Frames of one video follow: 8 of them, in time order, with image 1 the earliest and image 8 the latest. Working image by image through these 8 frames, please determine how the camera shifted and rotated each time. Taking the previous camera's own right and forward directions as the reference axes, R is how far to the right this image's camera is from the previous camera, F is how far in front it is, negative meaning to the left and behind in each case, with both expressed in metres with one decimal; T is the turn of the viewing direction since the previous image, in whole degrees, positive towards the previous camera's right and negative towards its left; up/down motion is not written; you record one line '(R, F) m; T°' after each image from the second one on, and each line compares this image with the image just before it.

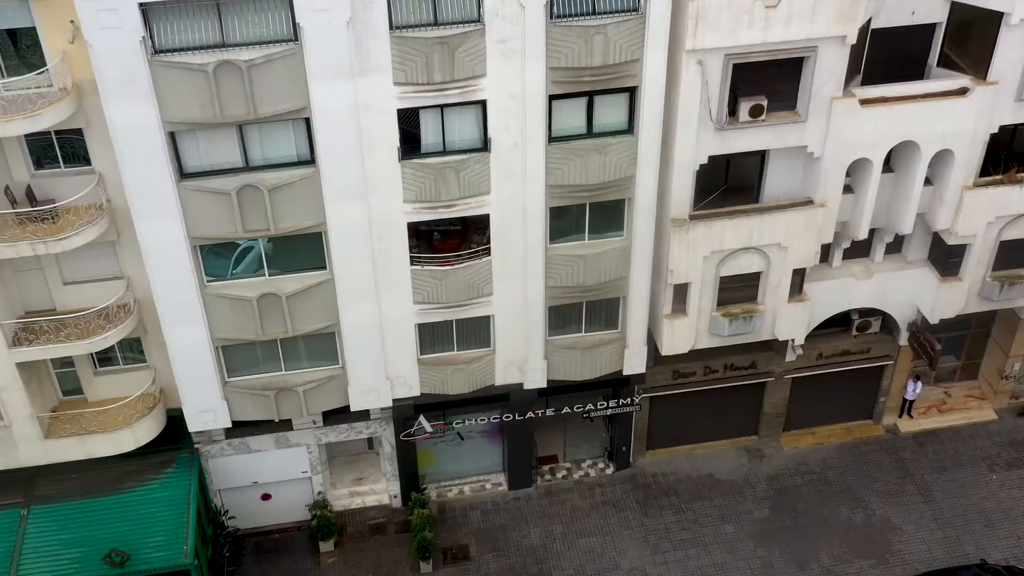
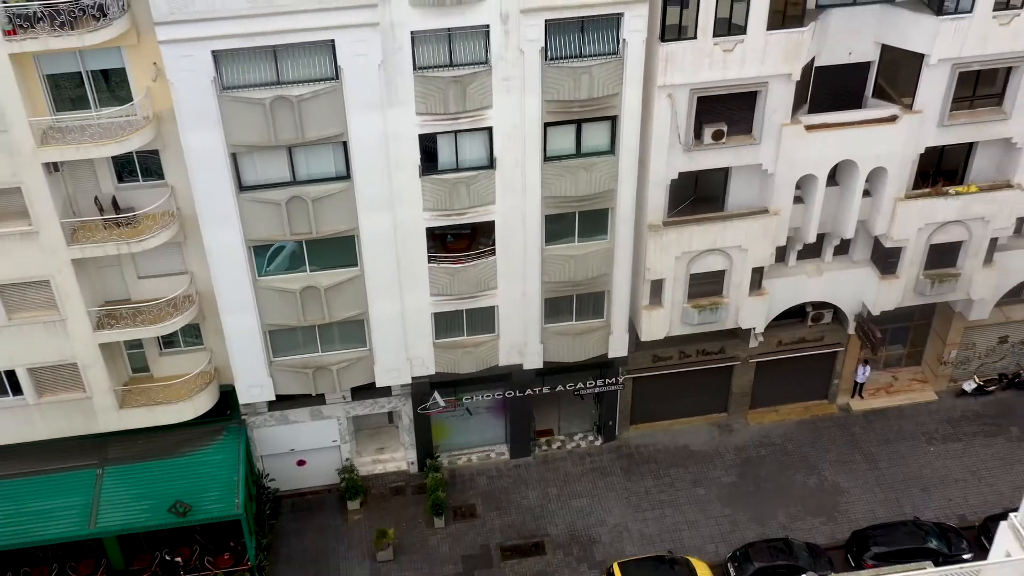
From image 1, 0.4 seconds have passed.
(+0.1, -4.7) m; 0°
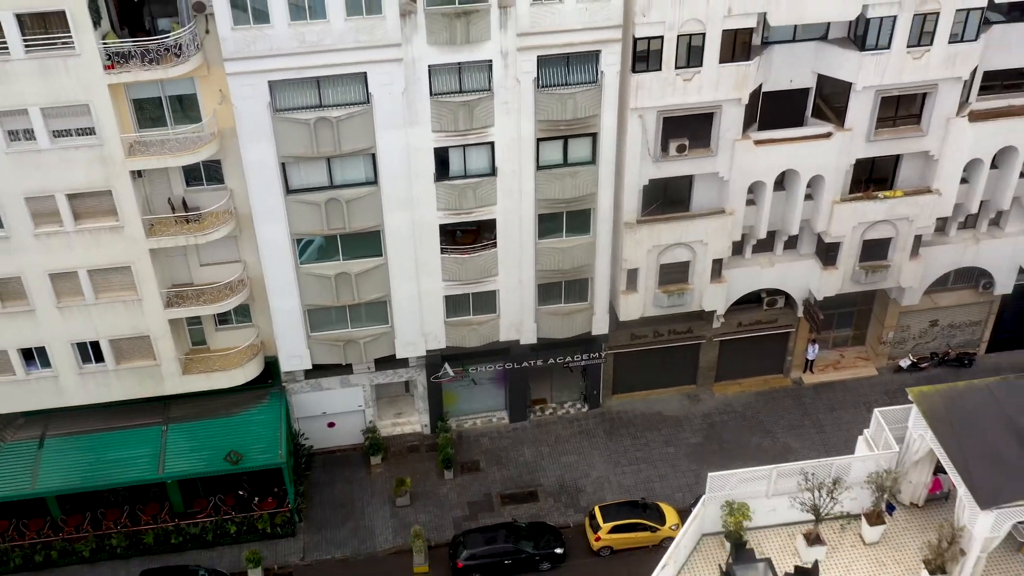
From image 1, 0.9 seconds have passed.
(+0.2, -5.9) m; 0°
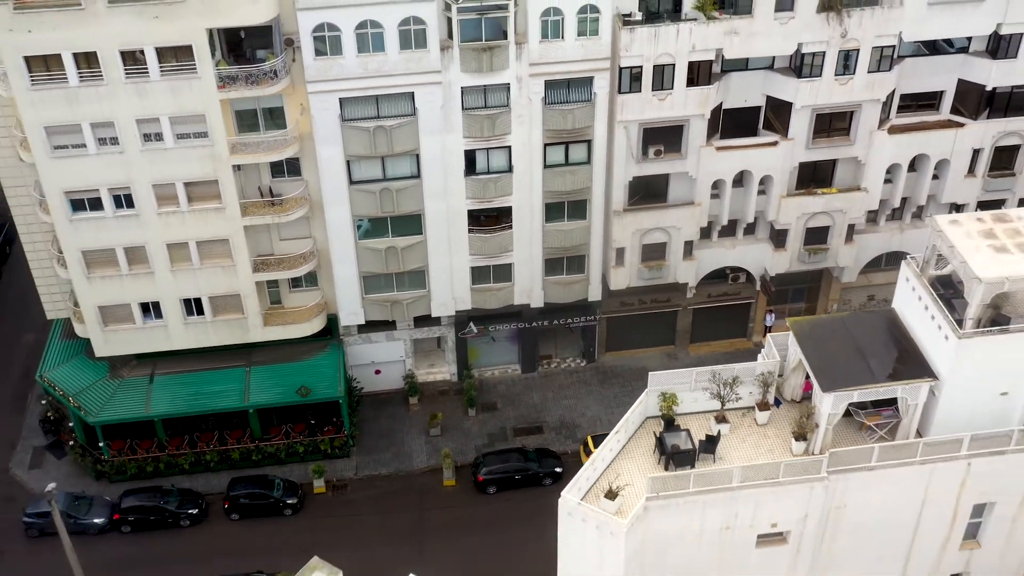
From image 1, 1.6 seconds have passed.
(+0.4, -9.5) m; -1°
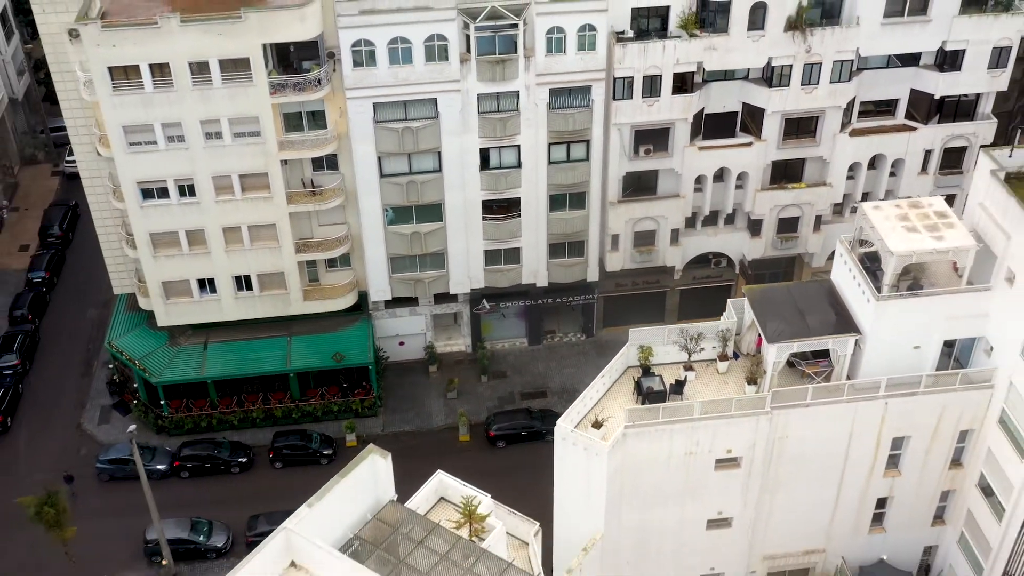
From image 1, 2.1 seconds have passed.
(+0.1, -6.7) m; -1°
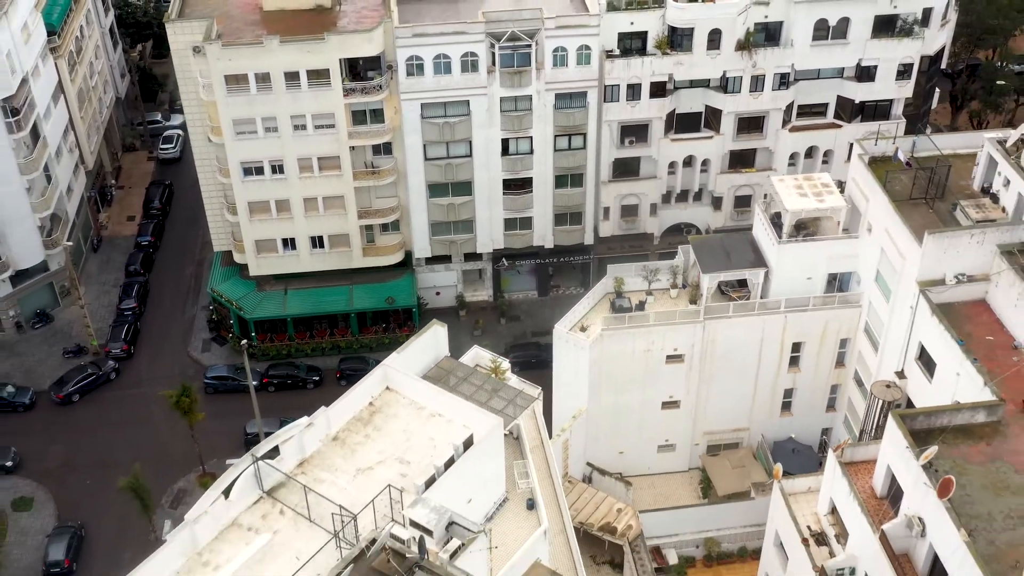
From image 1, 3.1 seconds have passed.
(+0.1, -14.8) m; -1°
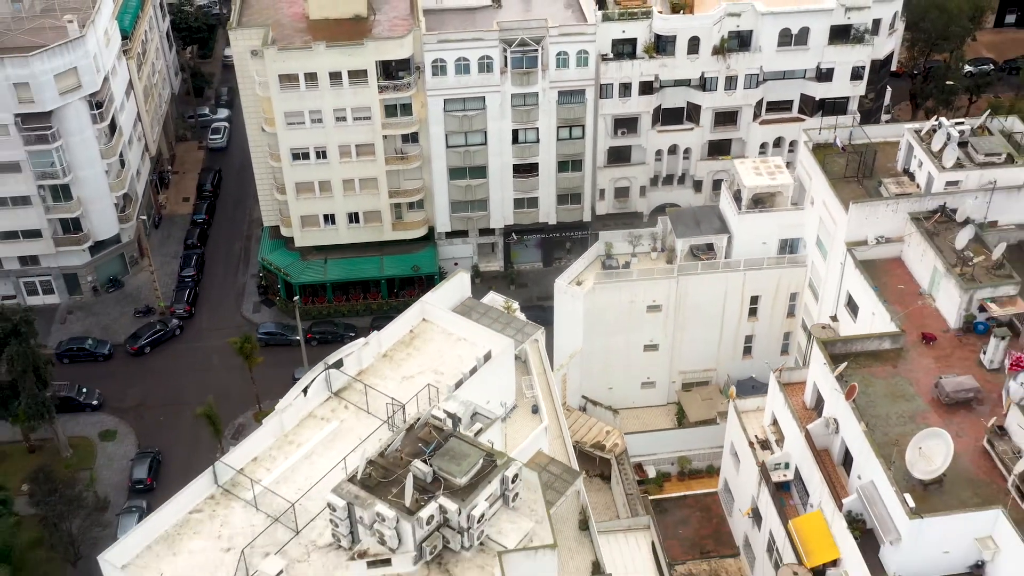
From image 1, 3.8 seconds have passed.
(-0.1, -10.9) m; 0°
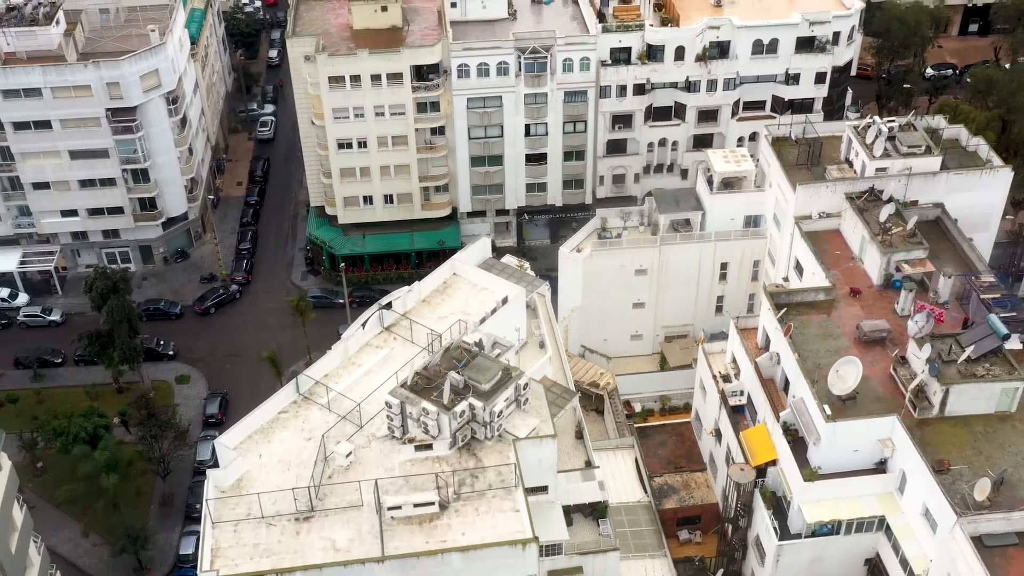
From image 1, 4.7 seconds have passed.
(-0.1, -12.9) m; -1°
